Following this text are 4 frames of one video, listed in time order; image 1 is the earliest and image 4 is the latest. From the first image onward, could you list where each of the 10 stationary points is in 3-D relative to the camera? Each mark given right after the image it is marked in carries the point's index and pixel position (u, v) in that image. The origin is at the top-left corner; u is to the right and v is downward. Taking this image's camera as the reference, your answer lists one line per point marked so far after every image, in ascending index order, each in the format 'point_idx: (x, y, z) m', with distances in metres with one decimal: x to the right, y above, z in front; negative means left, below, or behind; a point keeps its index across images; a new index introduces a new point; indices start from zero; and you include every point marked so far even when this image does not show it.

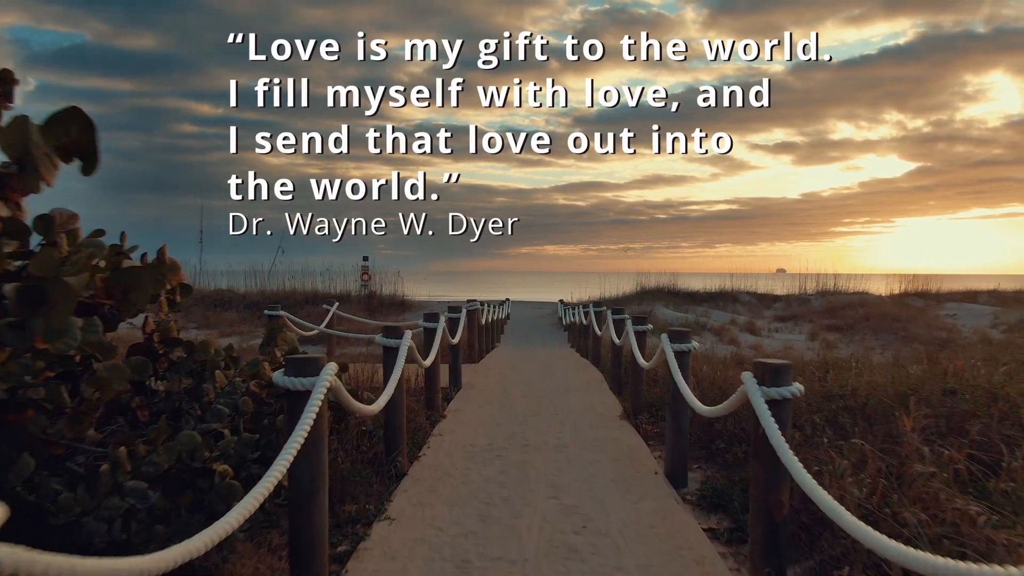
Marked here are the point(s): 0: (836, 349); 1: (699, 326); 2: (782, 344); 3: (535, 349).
0: (+10.7, -2.0, +15.8) m
1: (+7.4, -1.5, +19.0) m
2: (+9.5, -2.0, +16.9) m
3: (+0.6, -1.8, +14.3) m
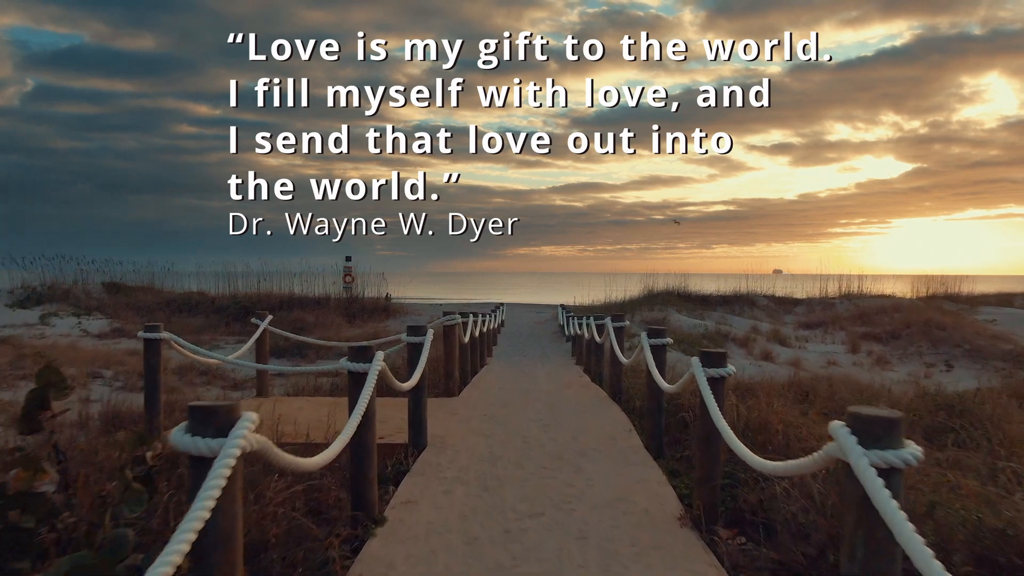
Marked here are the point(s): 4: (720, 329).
0: (+10.6, -2.2, +13.4) m
1: (+7.3, -1.6, +16.5) m
2: (+9.4, -2.1, +14.4) m
3: (+0.5, -2.0, +11.8) m
4: (+7.8, -1.5, +17.8) m
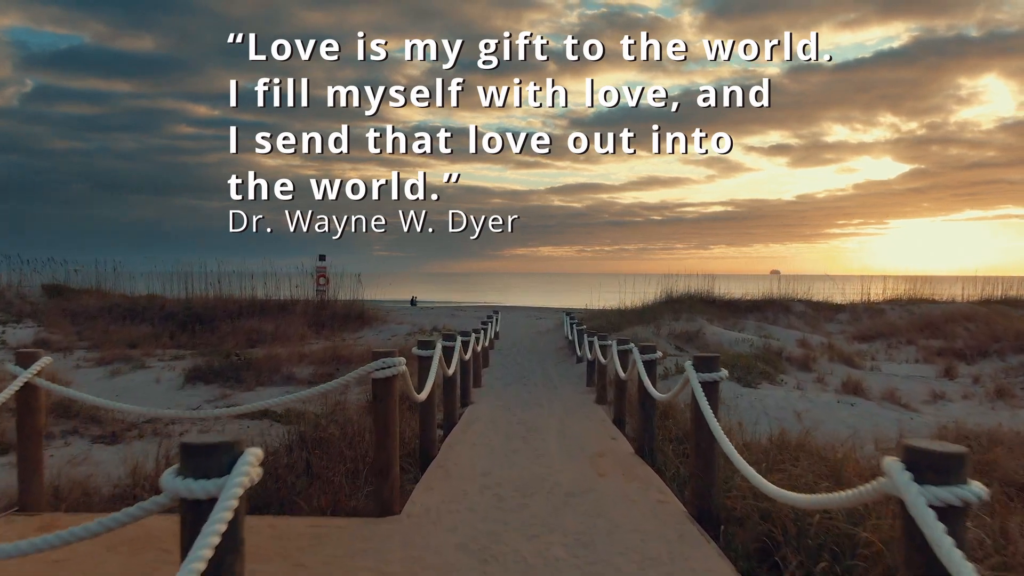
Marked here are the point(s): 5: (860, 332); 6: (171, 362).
0: (+10.5, -2.3, +9.8) m
1: (+7.2, -1.8, +13.0) m
2: (+9.3, -2.3, +10.9) m
3: (+0.4, -2.1, +8.3) m
4: (+7.7, -1.7, +14.3) m
5: (+13.6, -1.7, +18.8) m
6: (-10.9, -2.4, +15.2) m
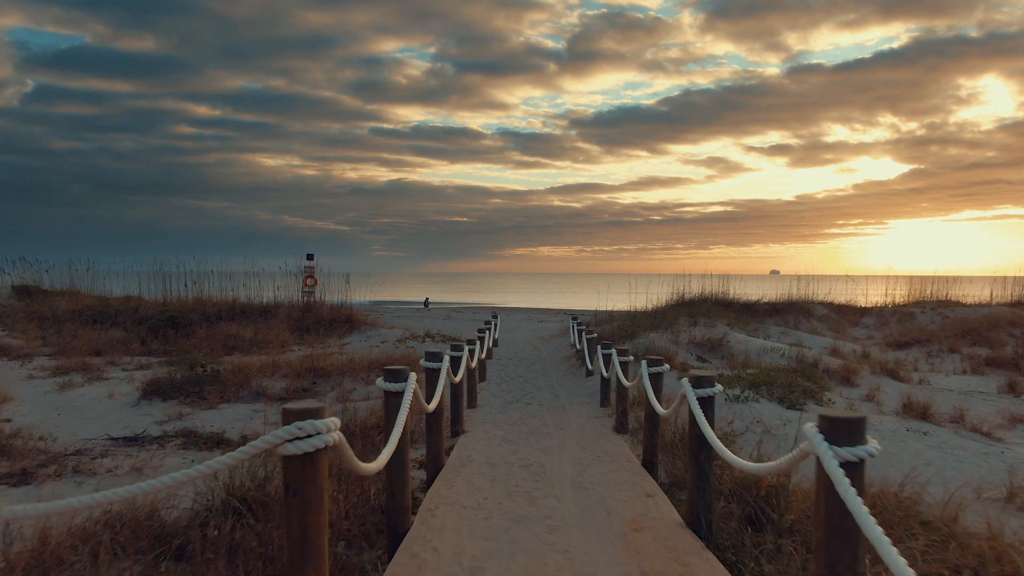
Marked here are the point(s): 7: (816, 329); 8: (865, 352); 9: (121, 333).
0: (+10.5, -2.4, +8.3) m
1: (+7.2, -1.8, +11.4) m
2: (+9.3, -2.4, +9.3) m
3: (+0.5, -2.2, +6.7) m
4: (+7.7, -1.8, +12.7) m
5: (+13.6, -1.8, +17.2) m
6: (-10.8, -2.4, +13.7) m
7: (+12.4, -1.6, +19.5) m
8: (+11.0, -2.0, +15.0) m
9: (-14.9, -1.7, +18.3) m
